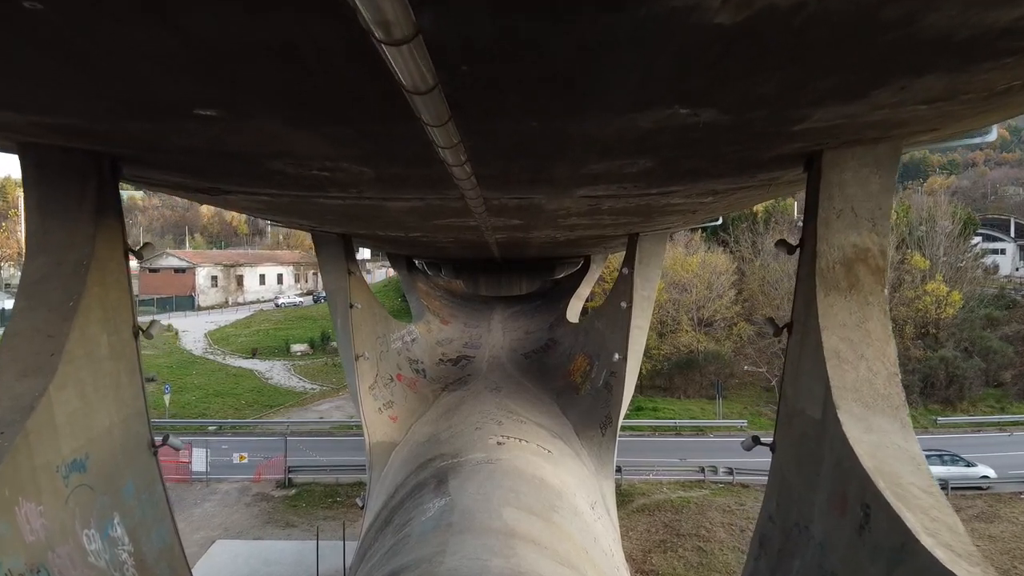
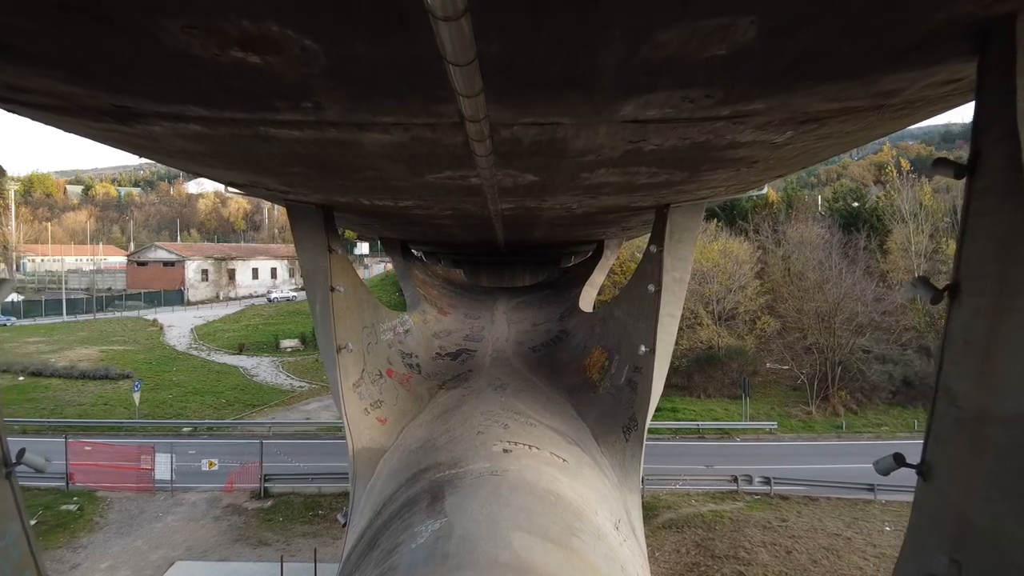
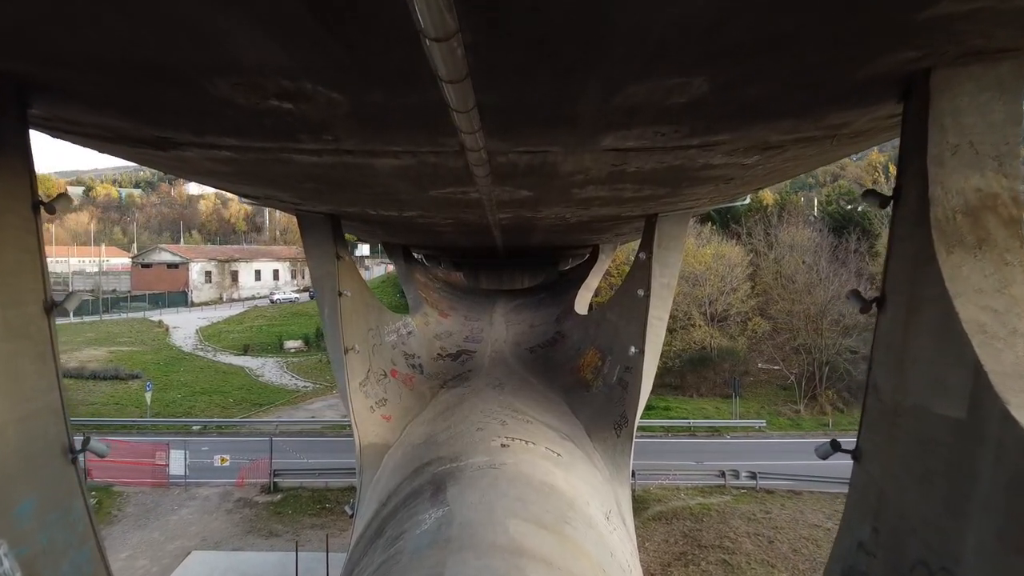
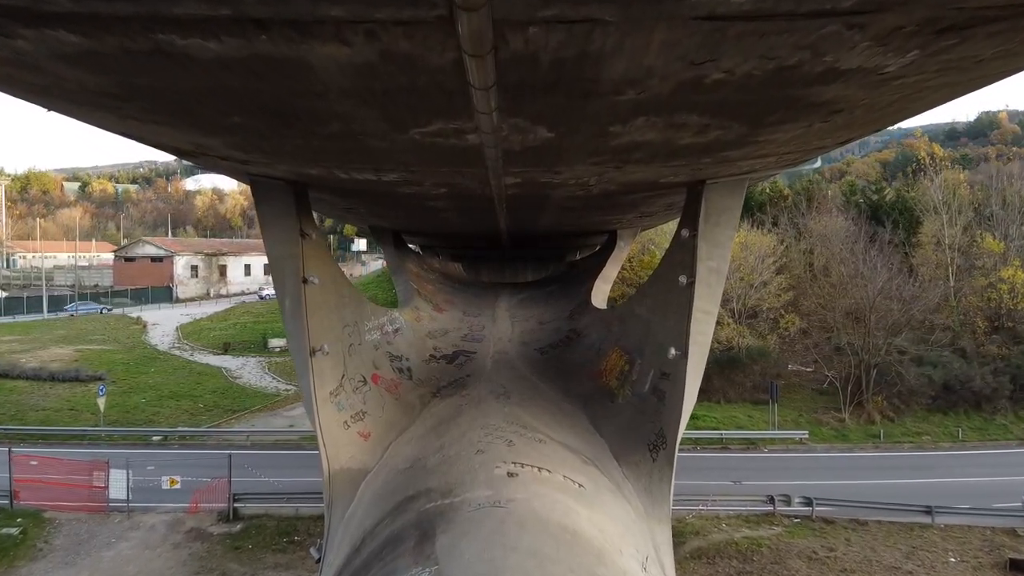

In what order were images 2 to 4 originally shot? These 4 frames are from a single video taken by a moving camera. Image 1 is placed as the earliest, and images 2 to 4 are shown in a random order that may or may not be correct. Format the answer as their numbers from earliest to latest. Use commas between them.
3, 2, 4
